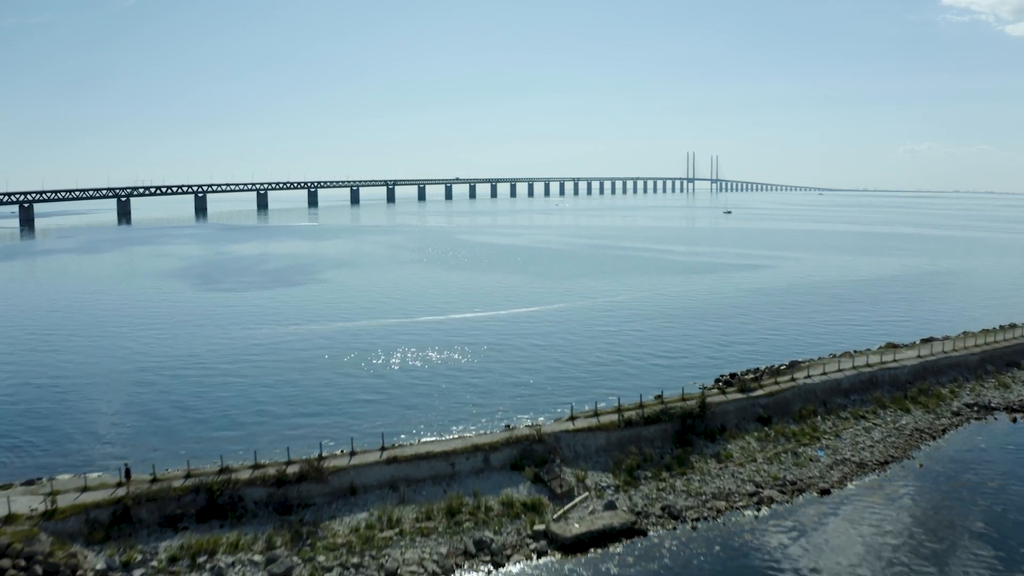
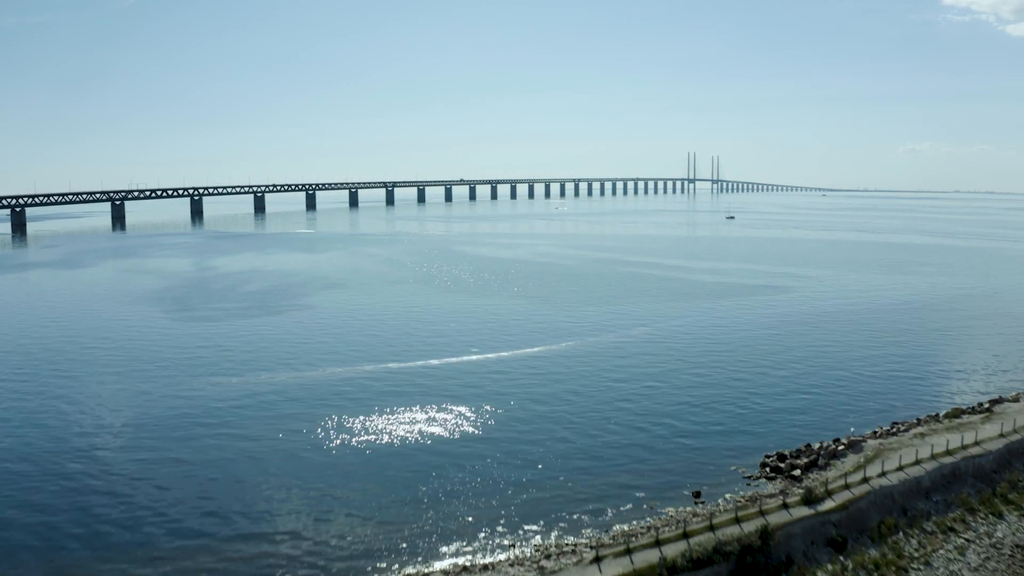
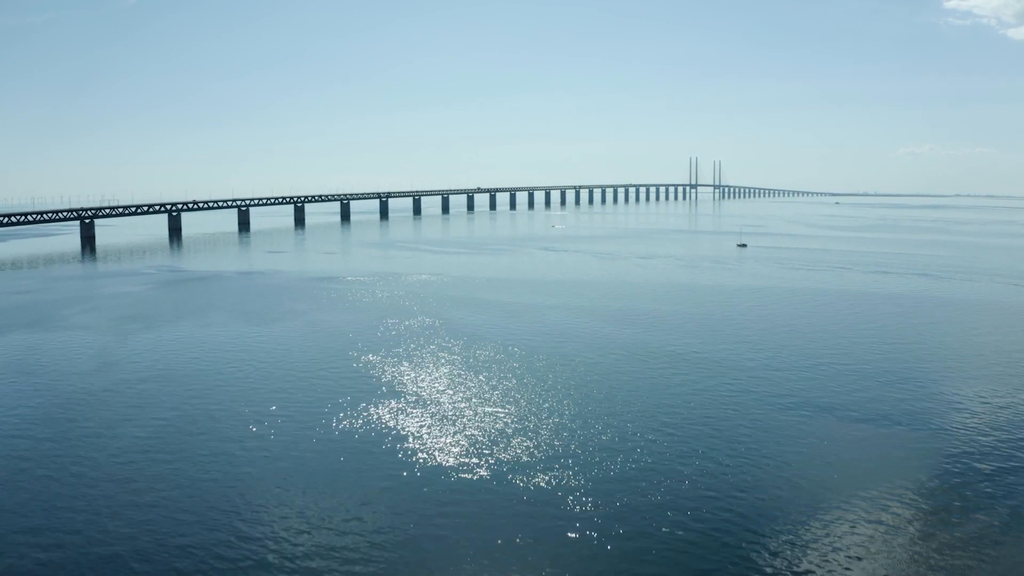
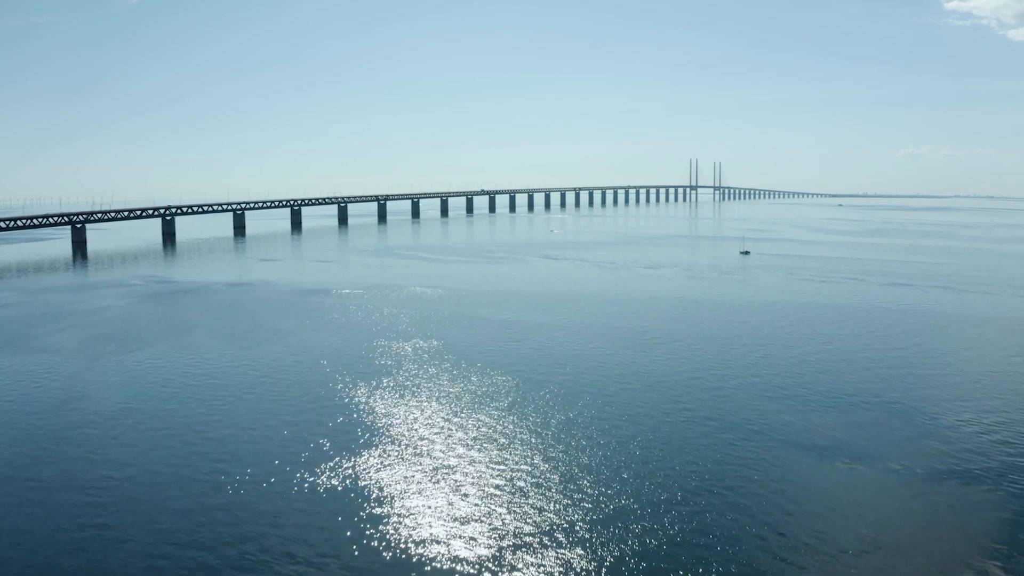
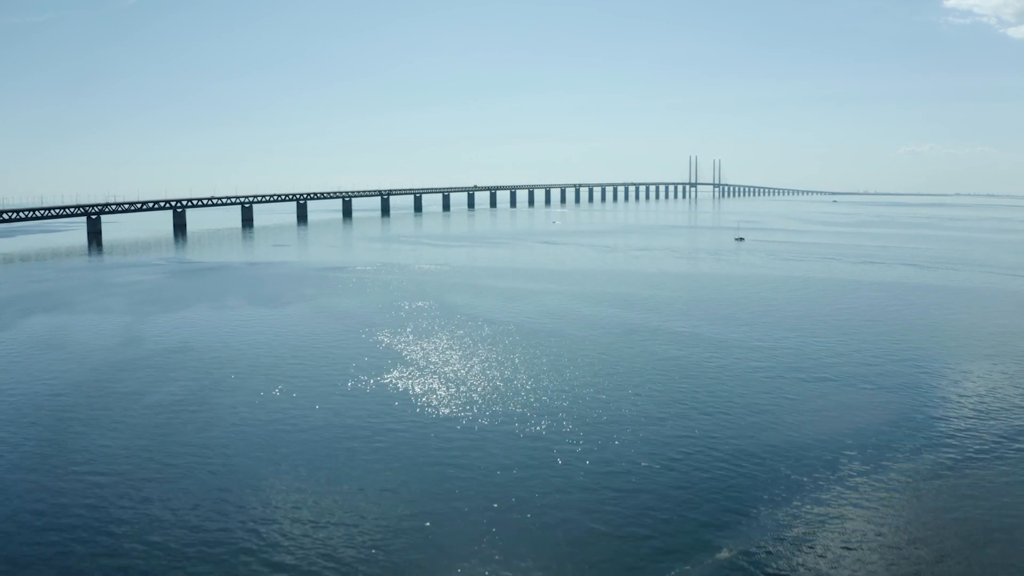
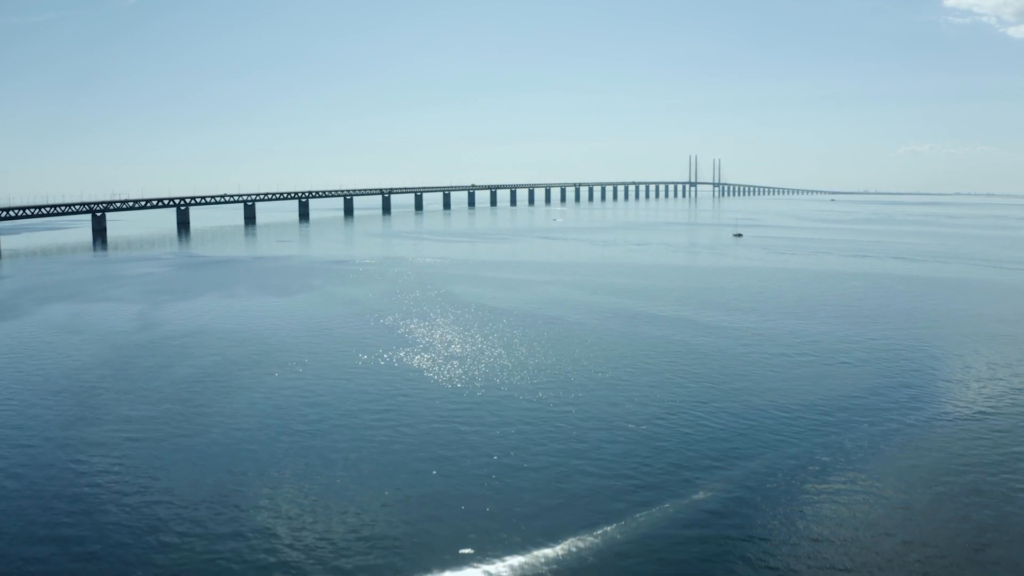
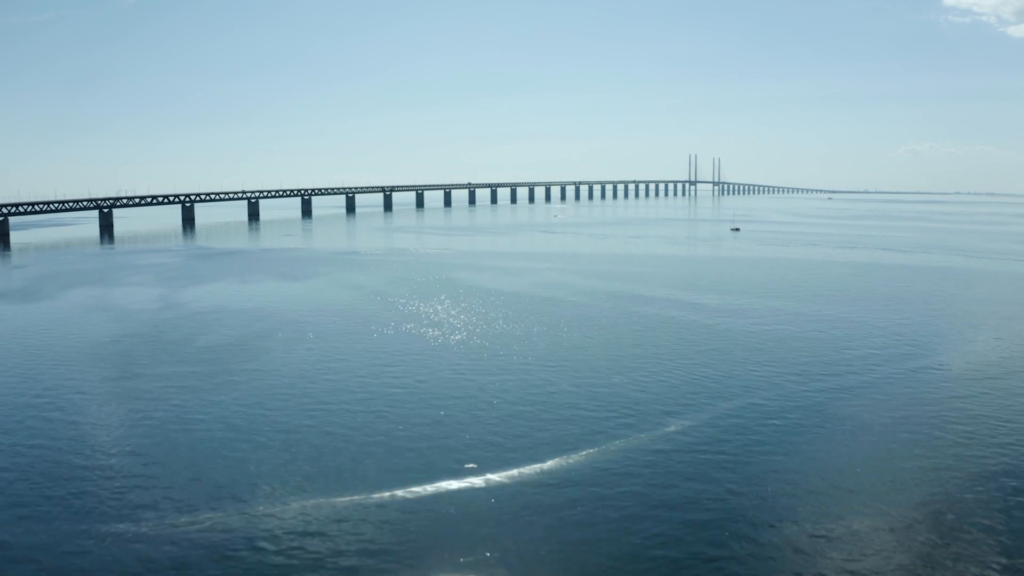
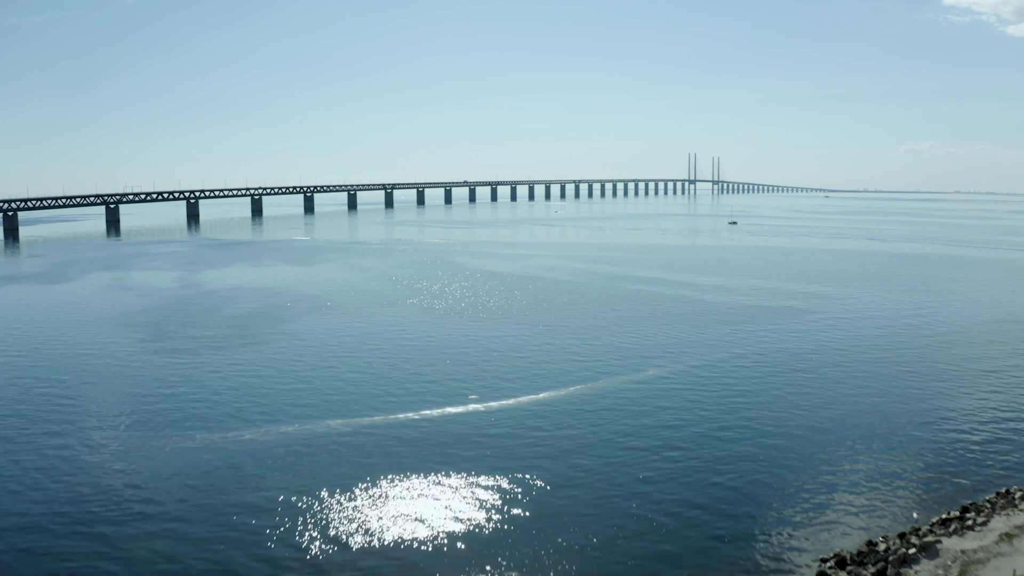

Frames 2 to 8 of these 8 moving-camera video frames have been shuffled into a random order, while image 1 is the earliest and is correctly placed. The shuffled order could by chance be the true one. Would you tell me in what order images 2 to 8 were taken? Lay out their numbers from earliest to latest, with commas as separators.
2, 8, 7, 6, 5, 3, 4
